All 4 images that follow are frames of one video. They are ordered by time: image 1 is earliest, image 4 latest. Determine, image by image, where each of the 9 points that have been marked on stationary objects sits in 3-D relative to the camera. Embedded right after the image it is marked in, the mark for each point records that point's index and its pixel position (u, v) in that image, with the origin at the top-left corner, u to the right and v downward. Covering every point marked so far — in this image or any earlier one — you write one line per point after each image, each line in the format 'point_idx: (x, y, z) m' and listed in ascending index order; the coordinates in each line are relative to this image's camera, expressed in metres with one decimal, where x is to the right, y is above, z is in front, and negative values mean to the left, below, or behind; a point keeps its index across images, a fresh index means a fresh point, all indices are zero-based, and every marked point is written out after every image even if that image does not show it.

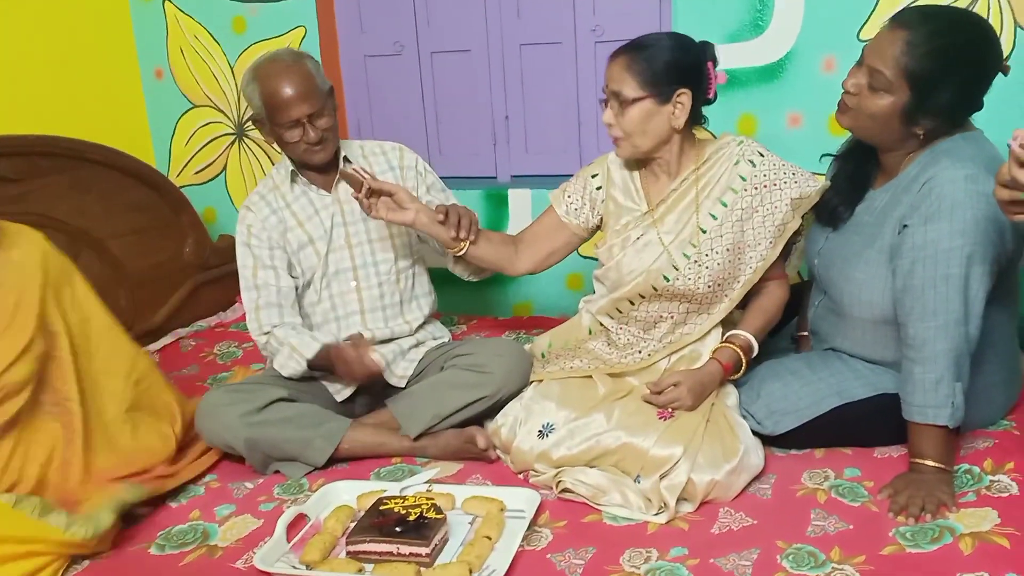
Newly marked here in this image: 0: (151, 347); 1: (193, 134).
0: (-1.0, -0.2, +2.4) m
1: (-1.1, +0.5, +2.9) m
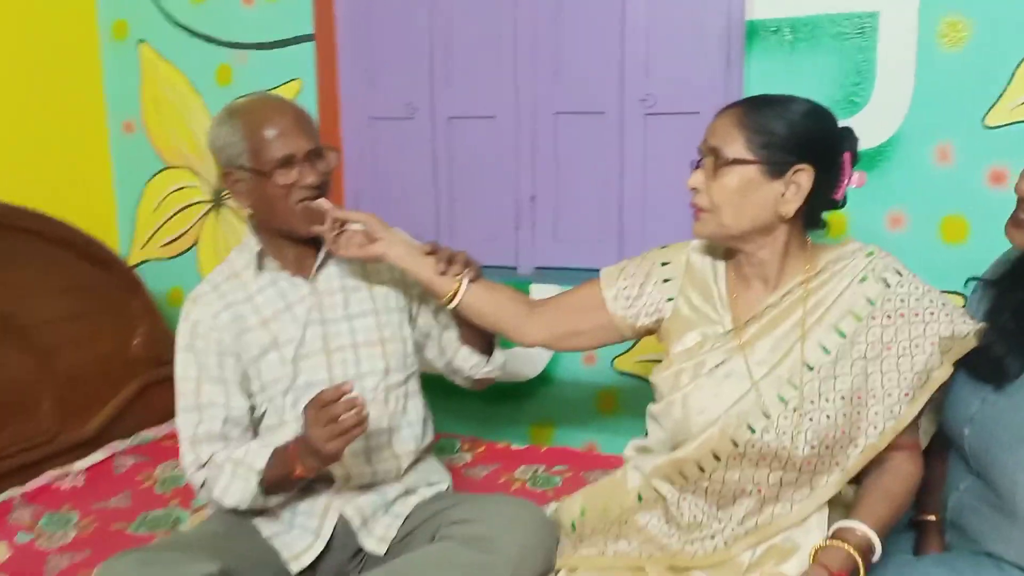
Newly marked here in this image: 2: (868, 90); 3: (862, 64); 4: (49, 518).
0: (-1.0, -0.4, +2.0) m
1: (-1.0, +0.3, +2.5) m
2: (+0.7, +0.4, +1.8) m
3: (+0.7, +0.5, +1.8) m
4: (-0.9, -0.5, +1.8) m
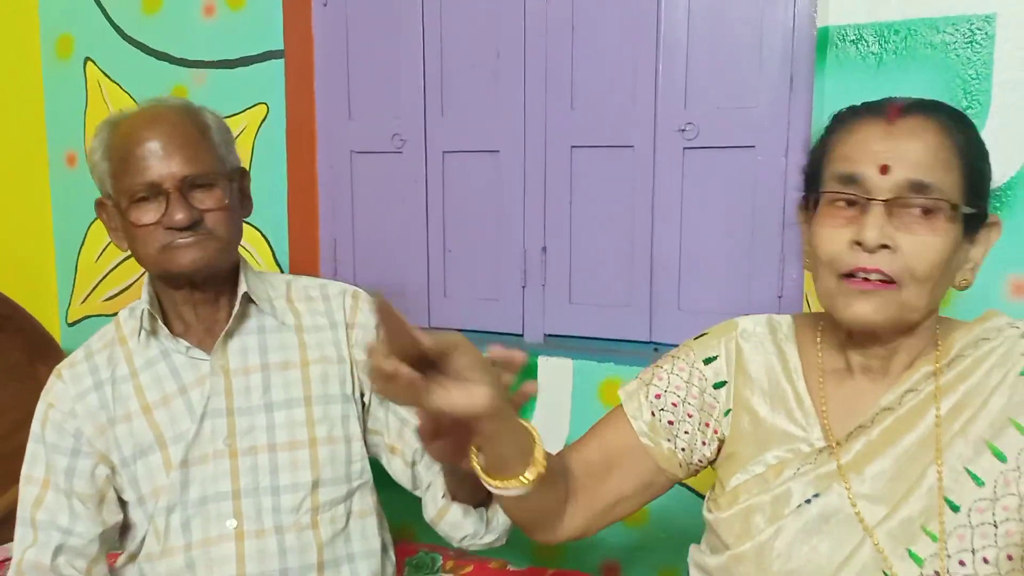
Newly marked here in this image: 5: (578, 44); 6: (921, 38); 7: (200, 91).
0: (-1.0, -0.5, +1.5) m
1: (-1.0, +0.1, +2.1) m
2: (+0.7, +0.3, +1.4) m
3: (+0.7, +0.3, +1.4) m
4: (-1.0, -0.6, +1.3) m
5: (+0.1, +0.5, +1.7) m
6: (+0.7, +0.4, +1.4) m
7: (-0.7, +0.4, +2.0) m
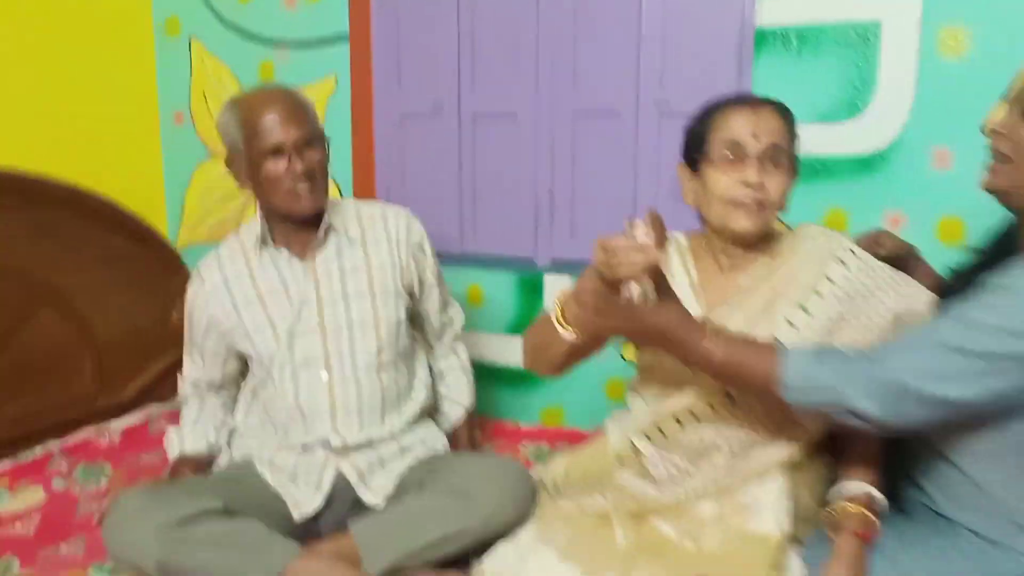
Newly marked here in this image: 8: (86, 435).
0: (-1.0, -0.3, +2.1) m
1: (-0.9, +0.3, +2.6) m
2: (+0.8, +0.4, +1.9) m
3: (+0.8, +0.5, +1.8) m
4: (-0.9, -0.4, +1.9) m
5: (+0.2, +0.6, +2.2) m
6: (+0.7, +0.5, +1.9) m
7: (-0.7, +0.6, +2.5) m
8: (-1.0, -0.4, +2.1) m
